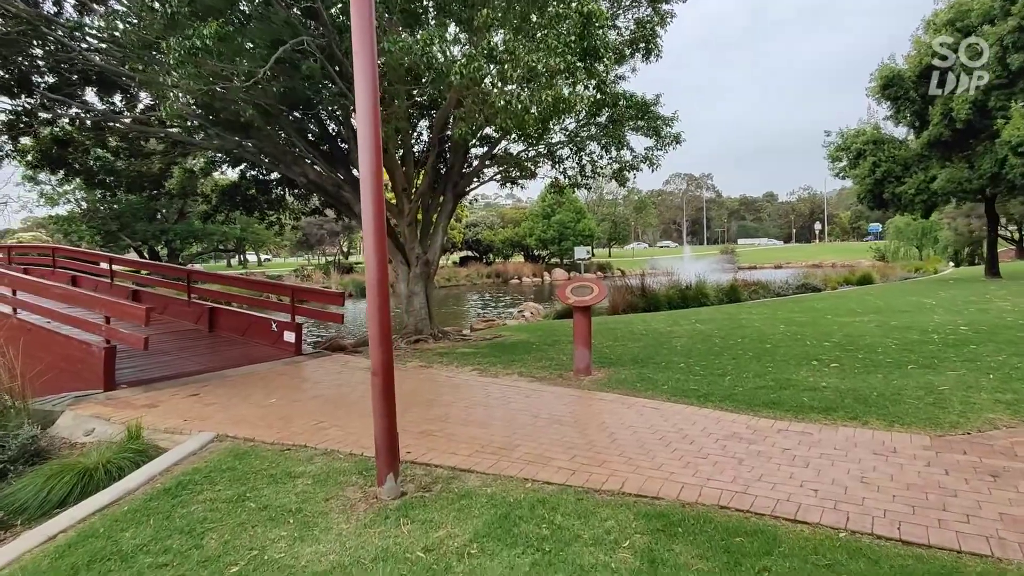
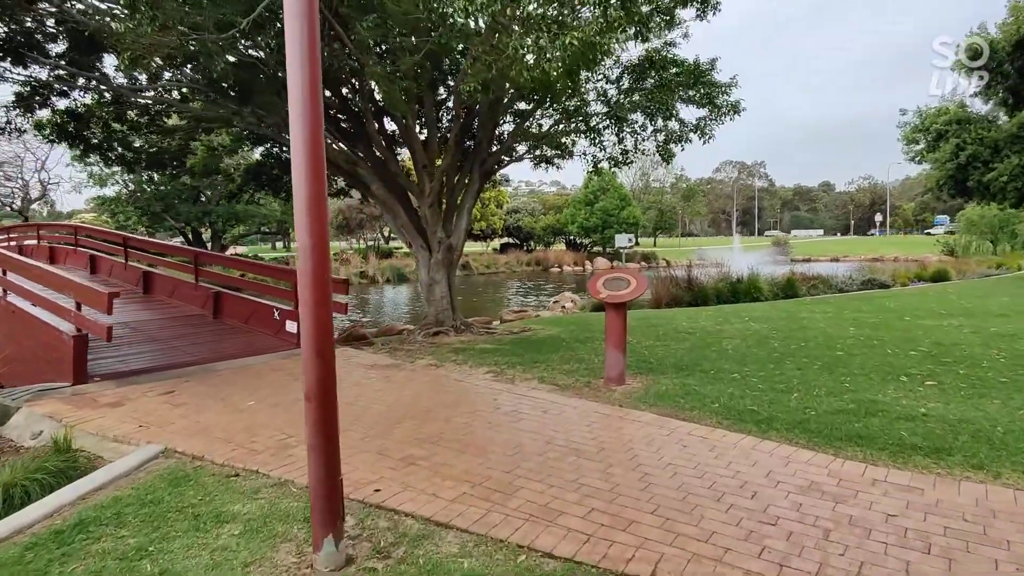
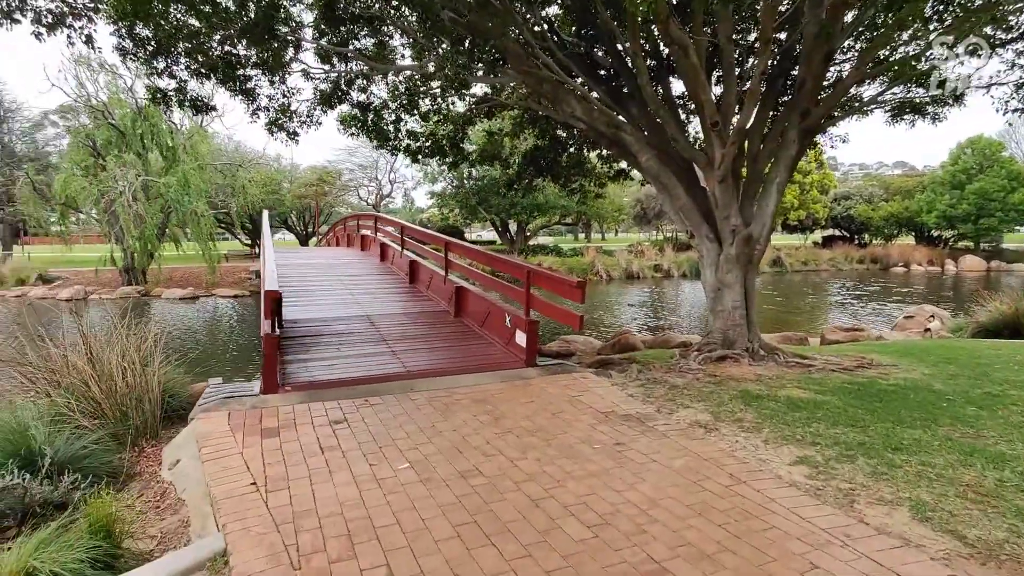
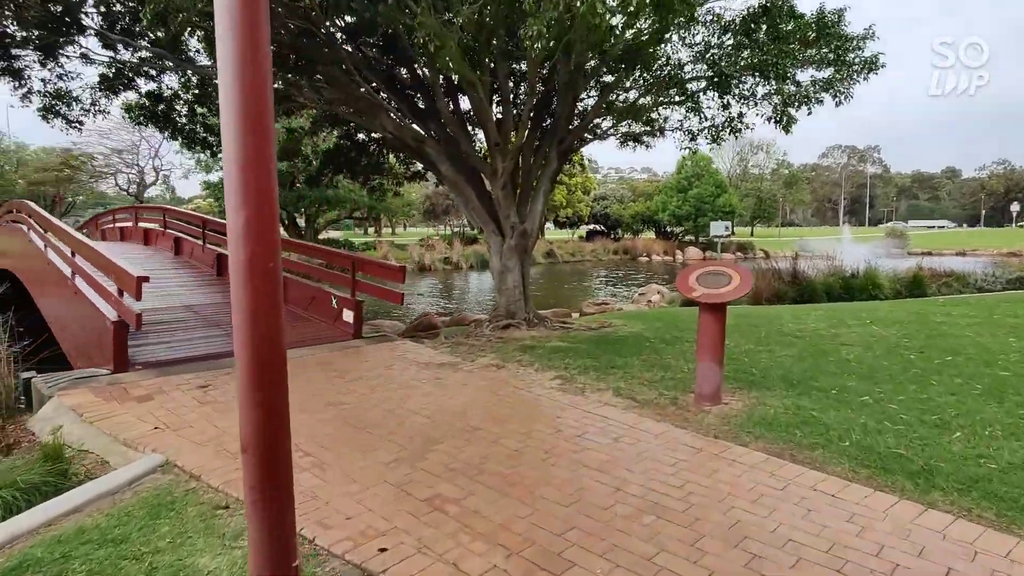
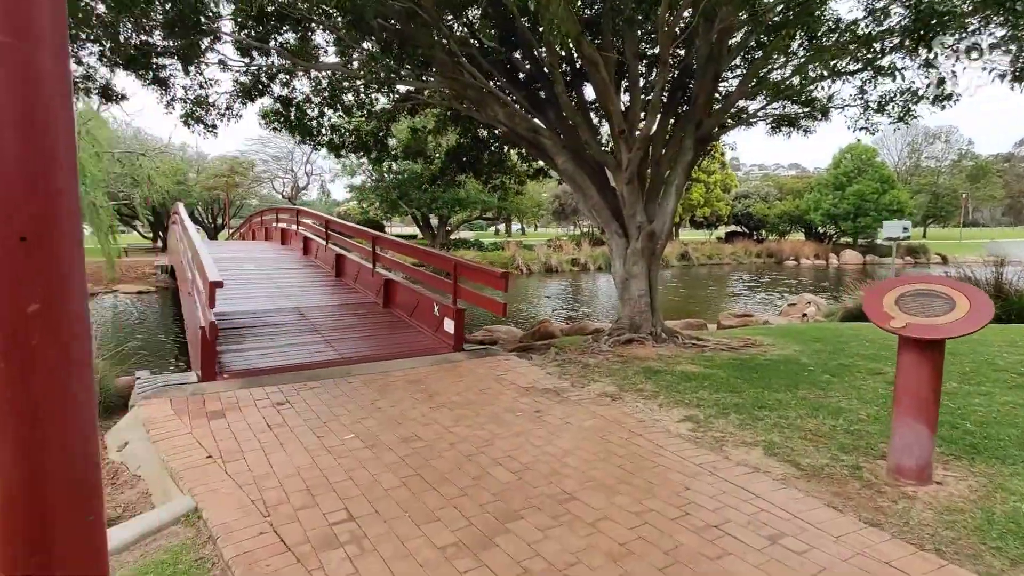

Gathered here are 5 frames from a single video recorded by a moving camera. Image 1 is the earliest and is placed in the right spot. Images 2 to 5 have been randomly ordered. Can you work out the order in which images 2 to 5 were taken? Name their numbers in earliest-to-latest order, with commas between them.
2, 4, 5, 3
